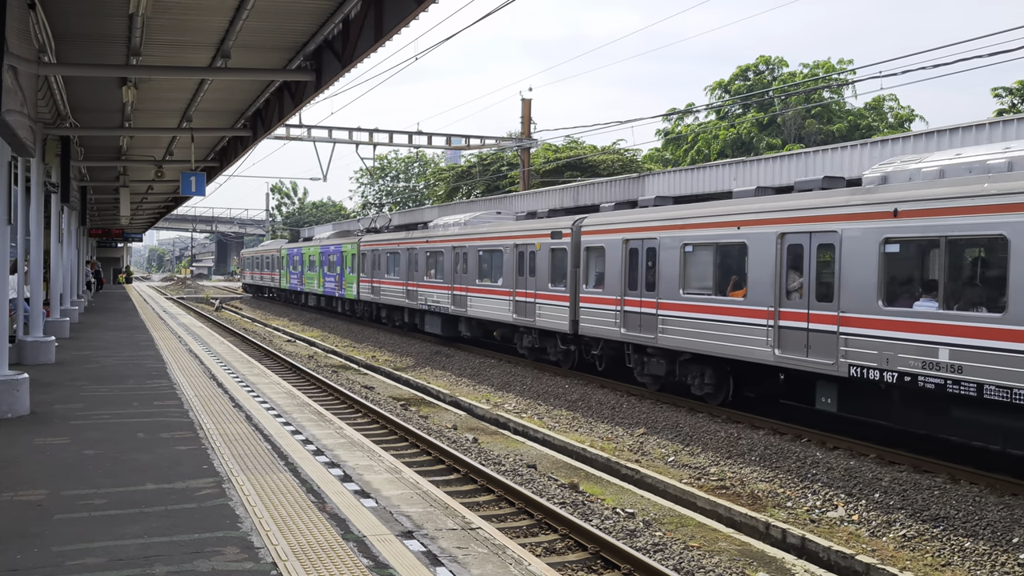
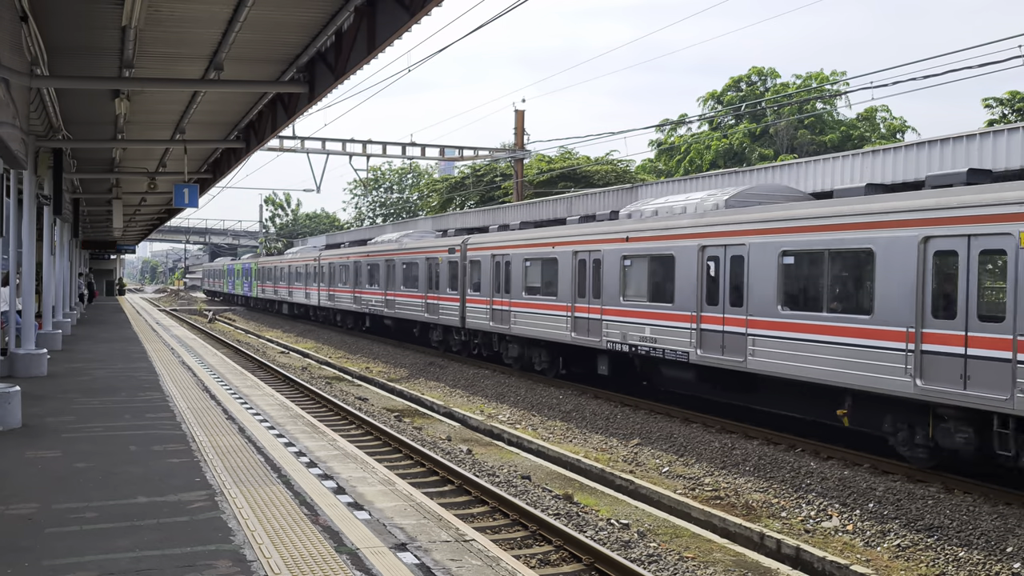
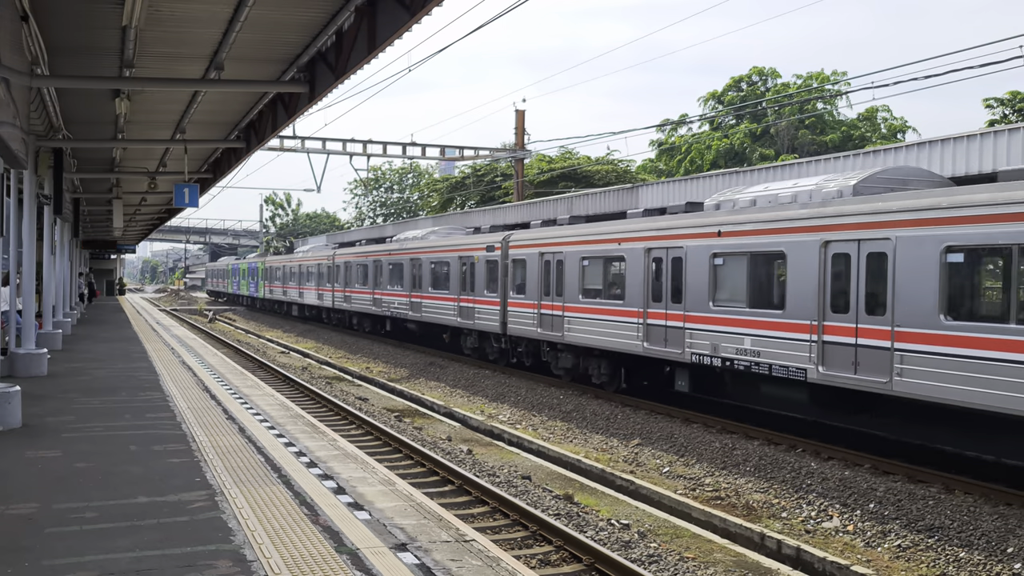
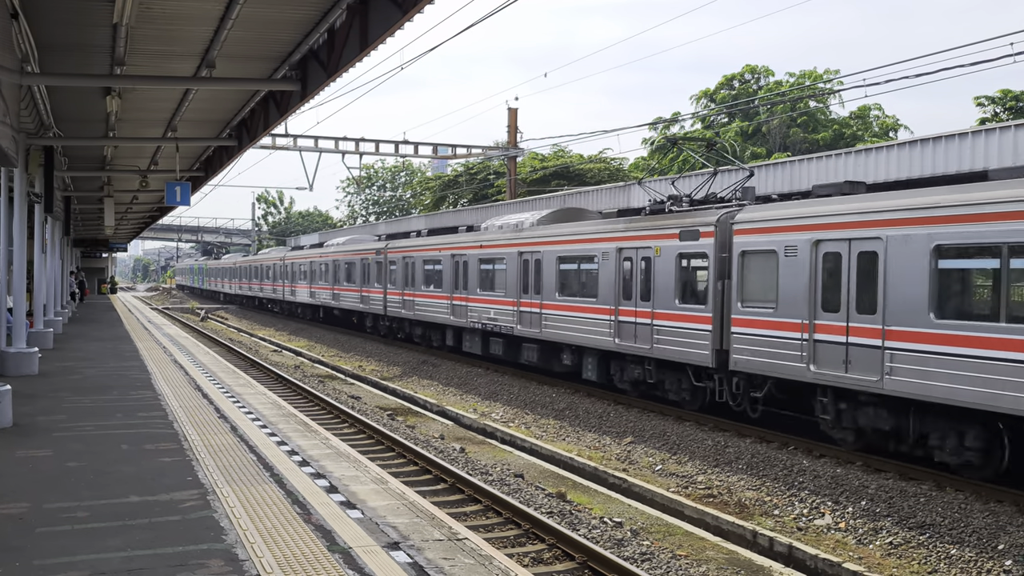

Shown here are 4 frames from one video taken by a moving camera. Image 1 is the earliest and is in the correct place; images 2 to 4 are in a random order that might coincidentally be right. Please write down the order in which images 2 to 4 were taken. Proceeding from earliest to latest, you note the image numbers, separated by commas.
3, 2, 4
